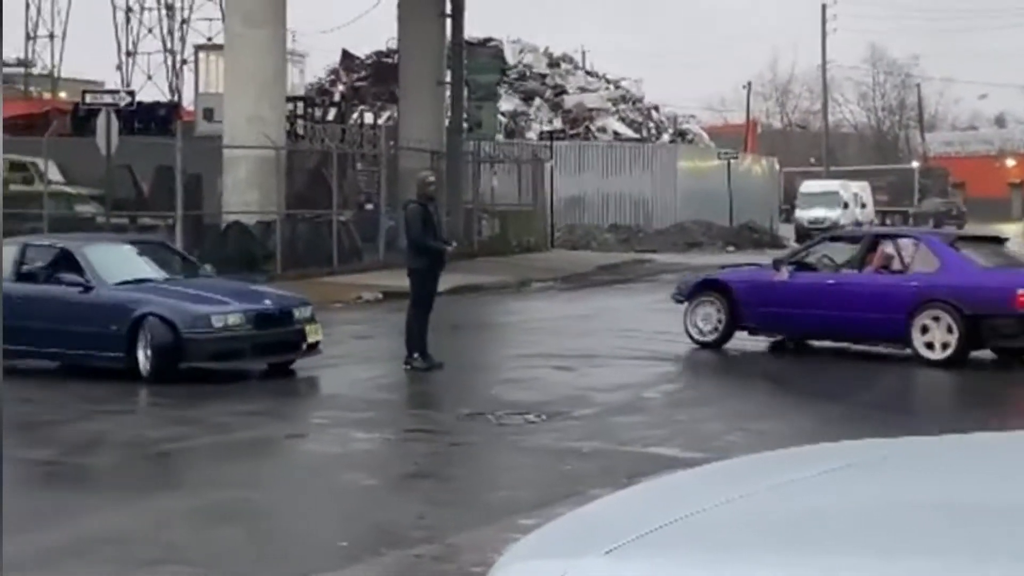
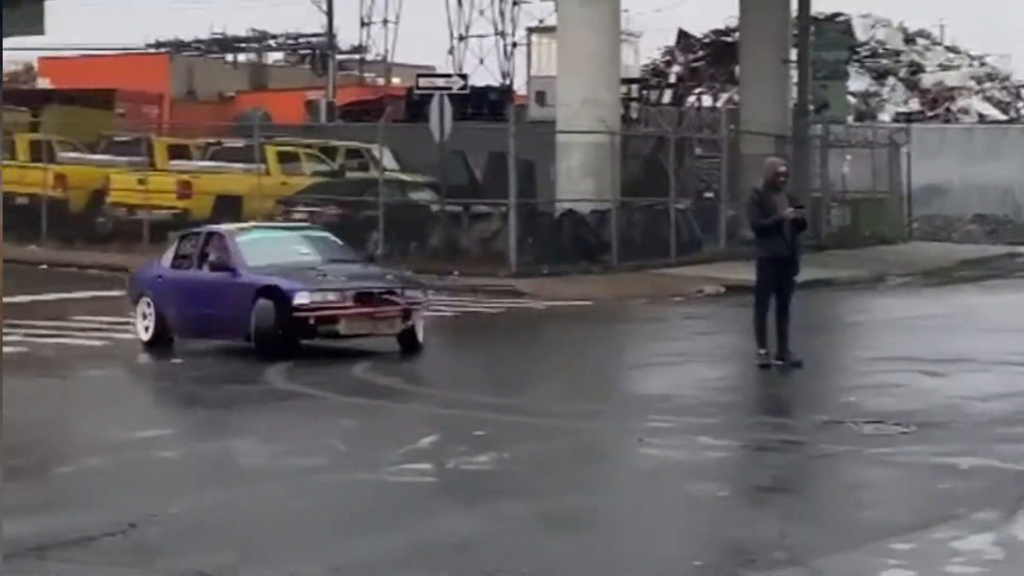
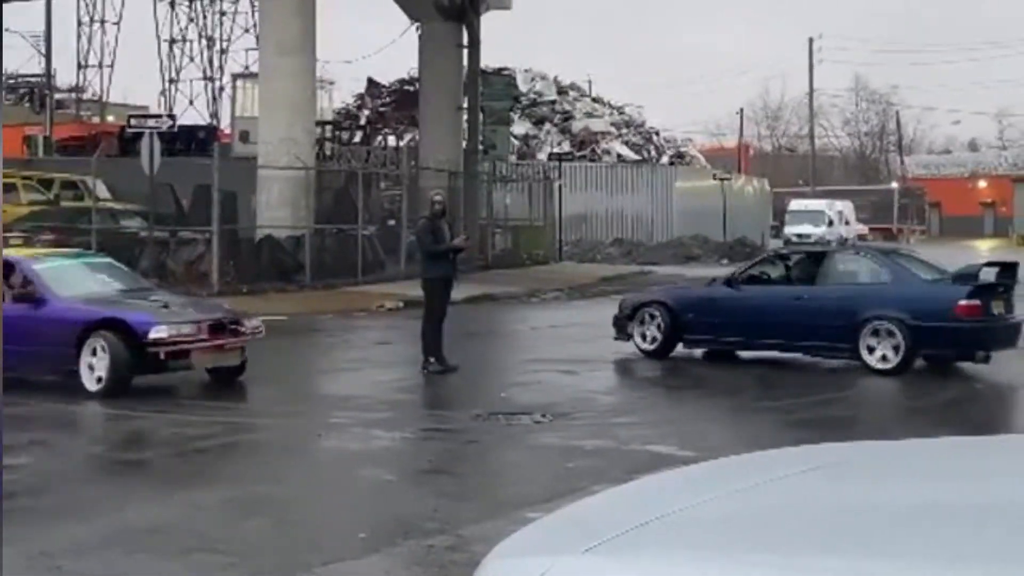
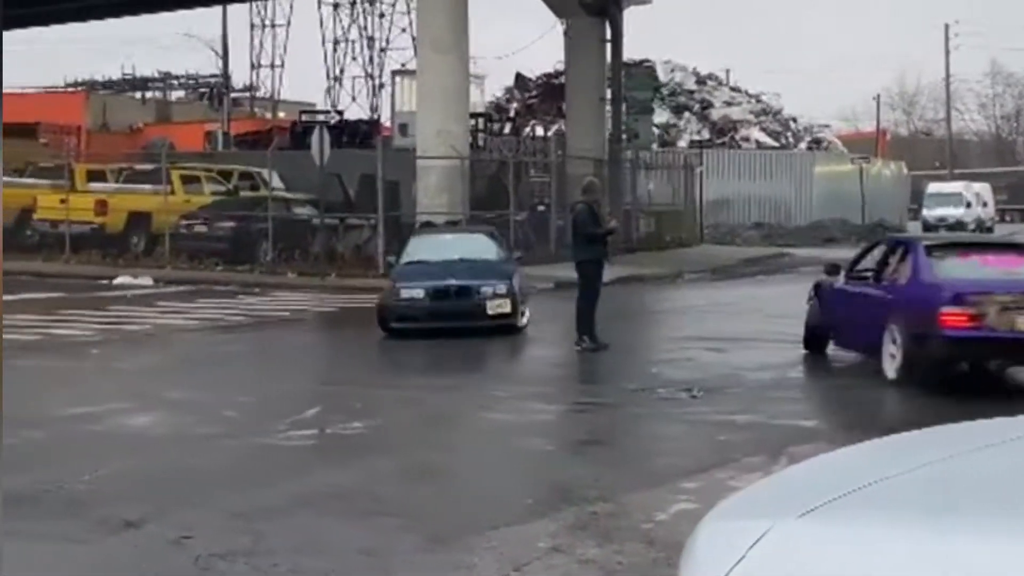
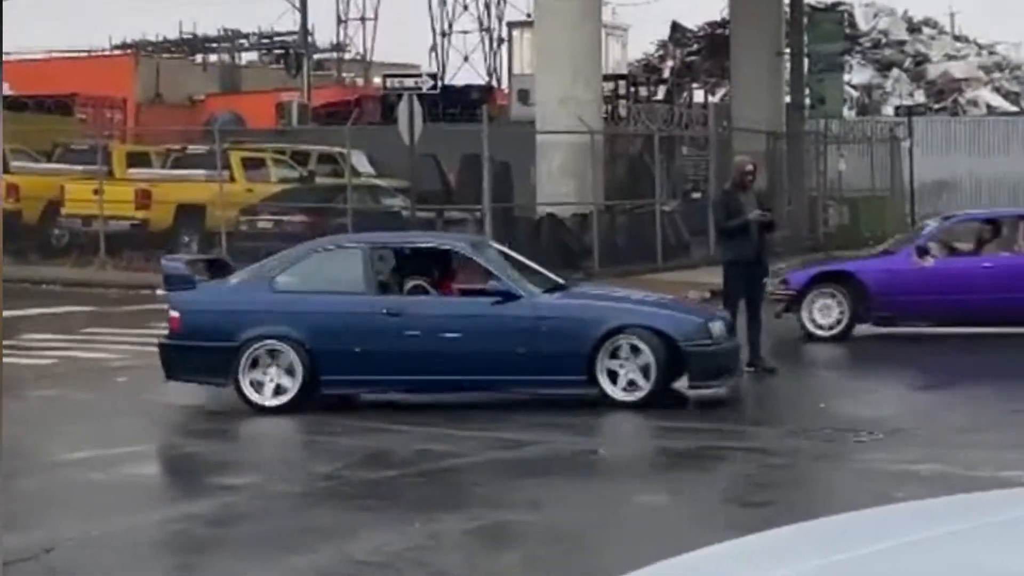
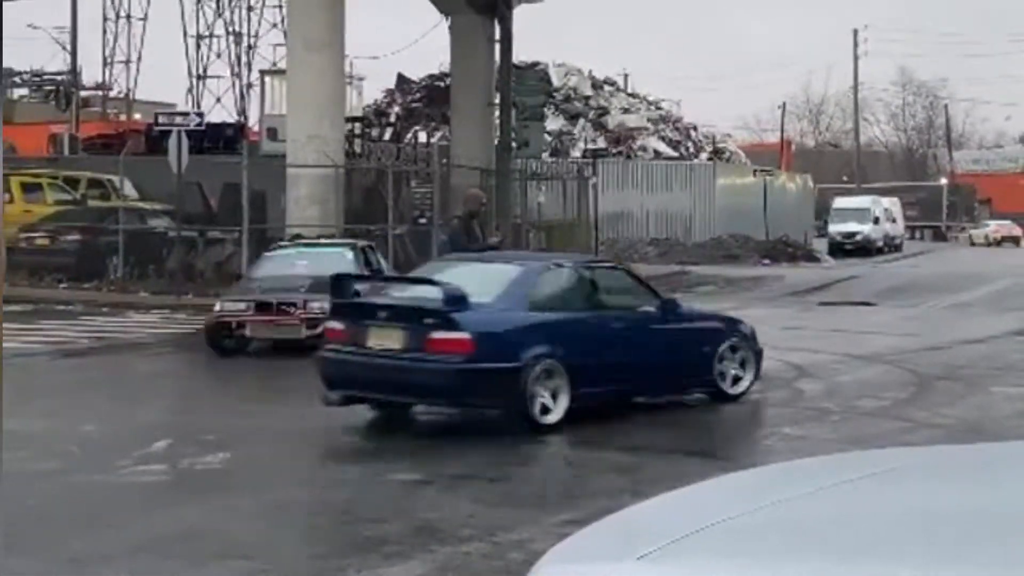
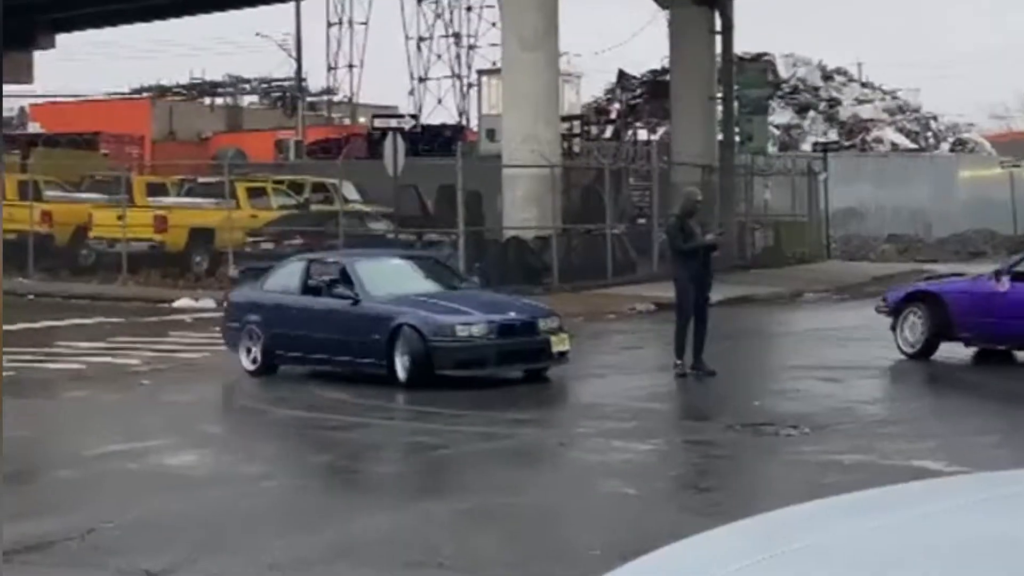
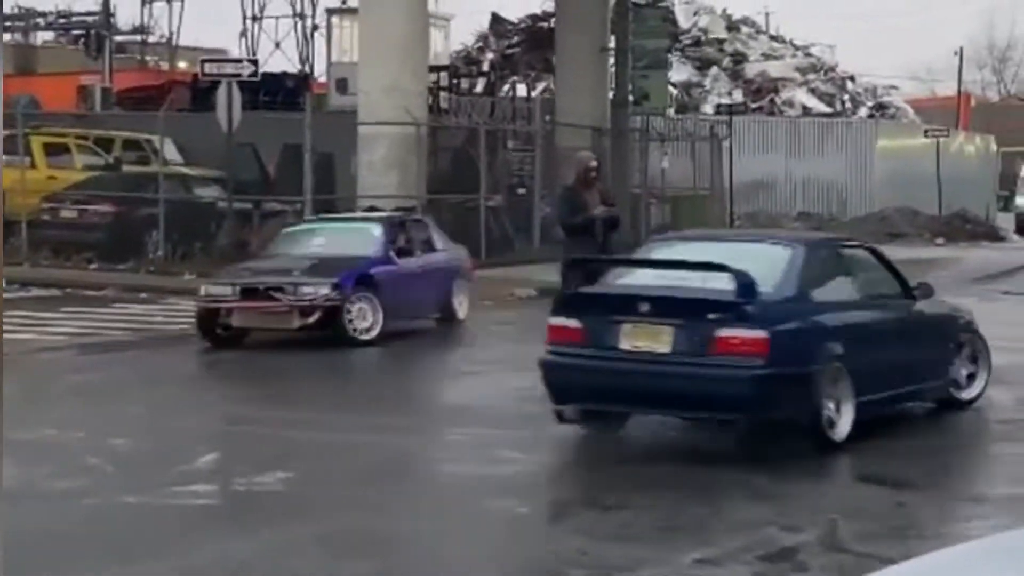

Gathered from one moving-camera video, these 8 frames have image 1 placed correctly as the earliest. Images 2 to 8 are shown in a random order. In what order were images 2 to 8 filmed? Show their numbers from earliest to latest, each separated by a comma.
6, 3, 4, 7, 5, 8, 2
